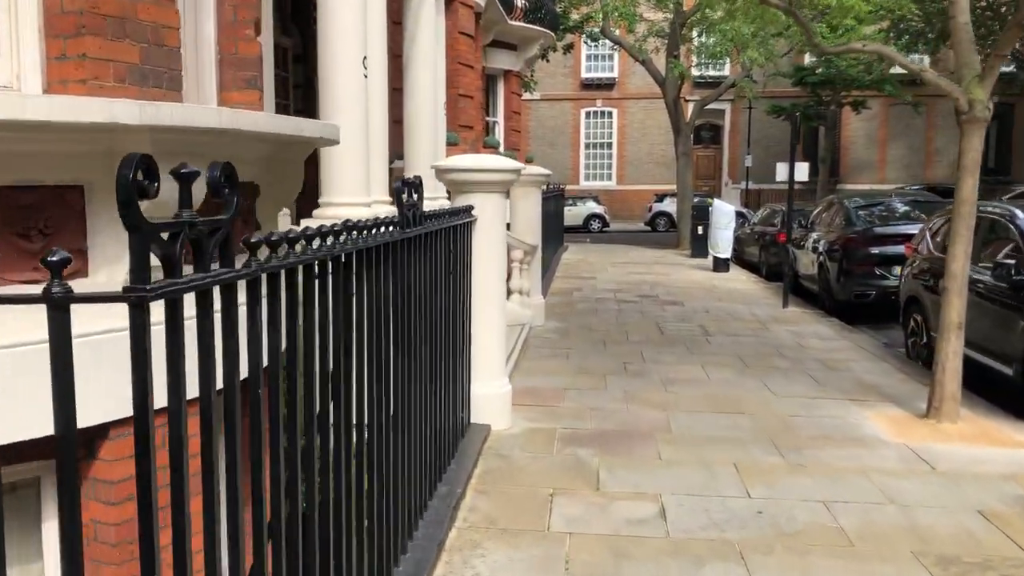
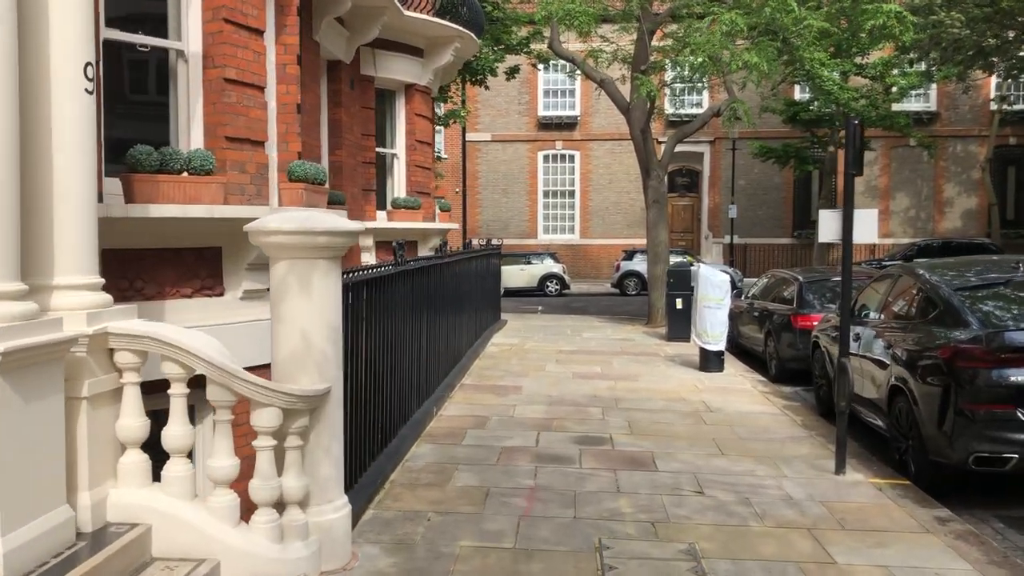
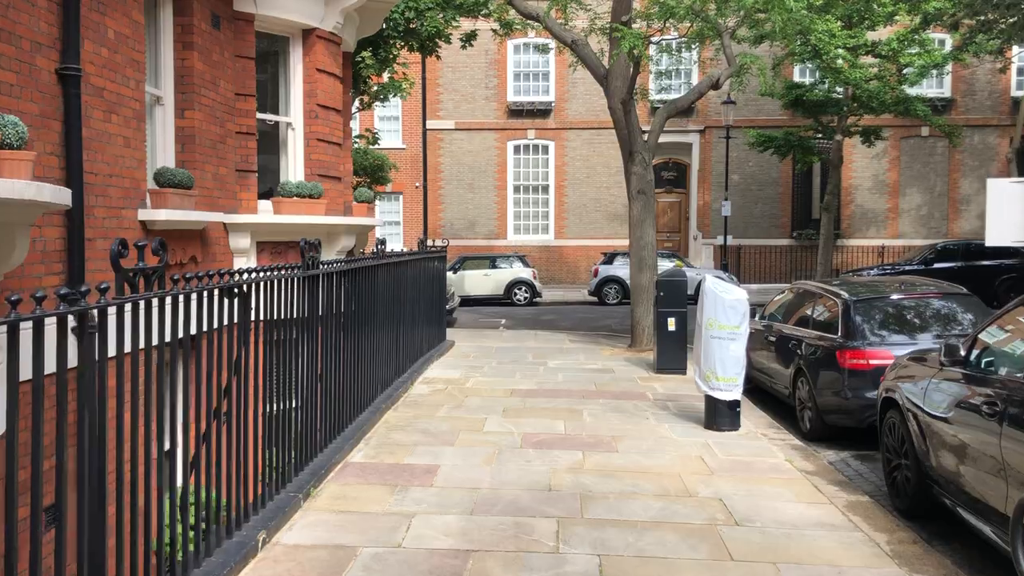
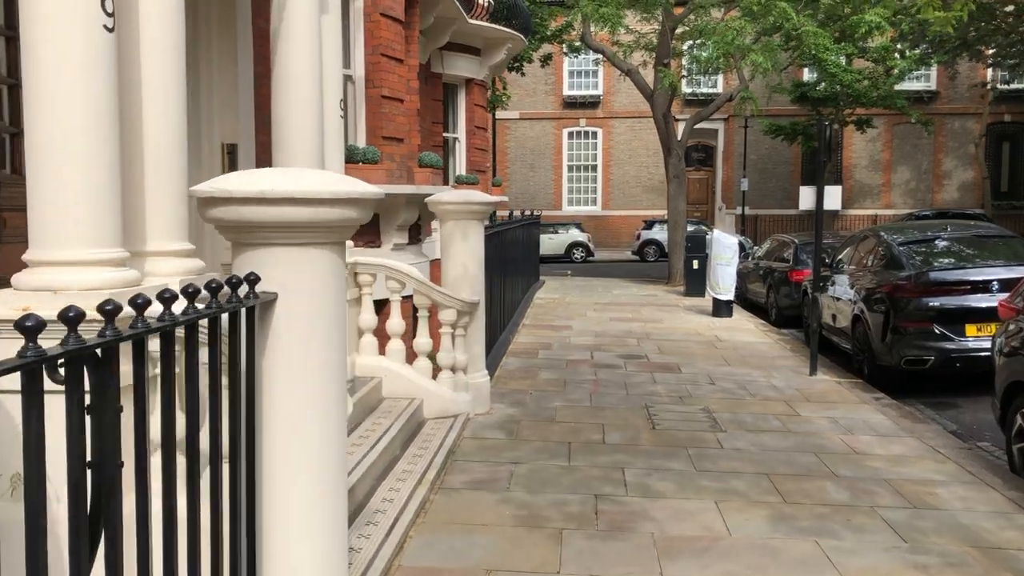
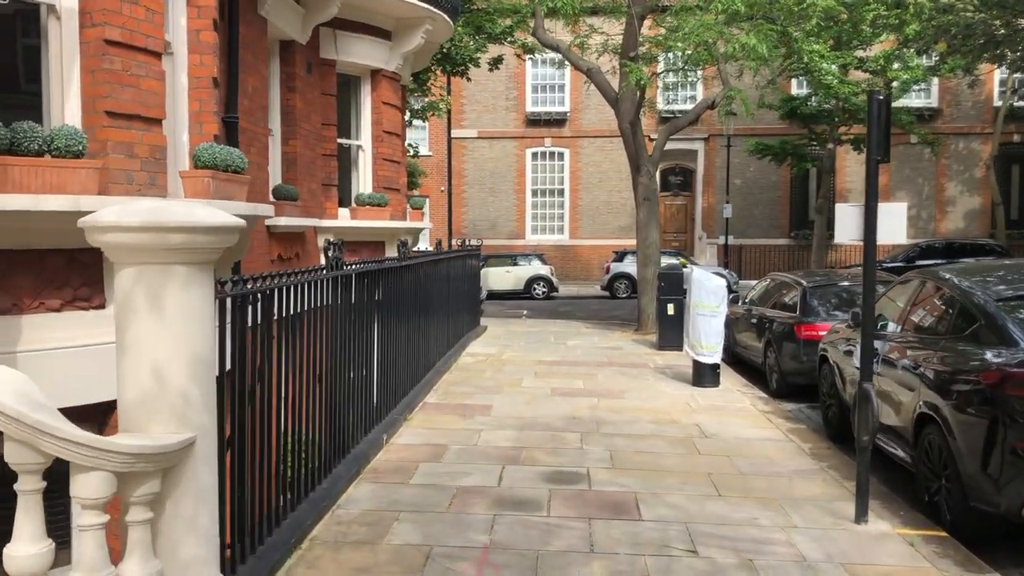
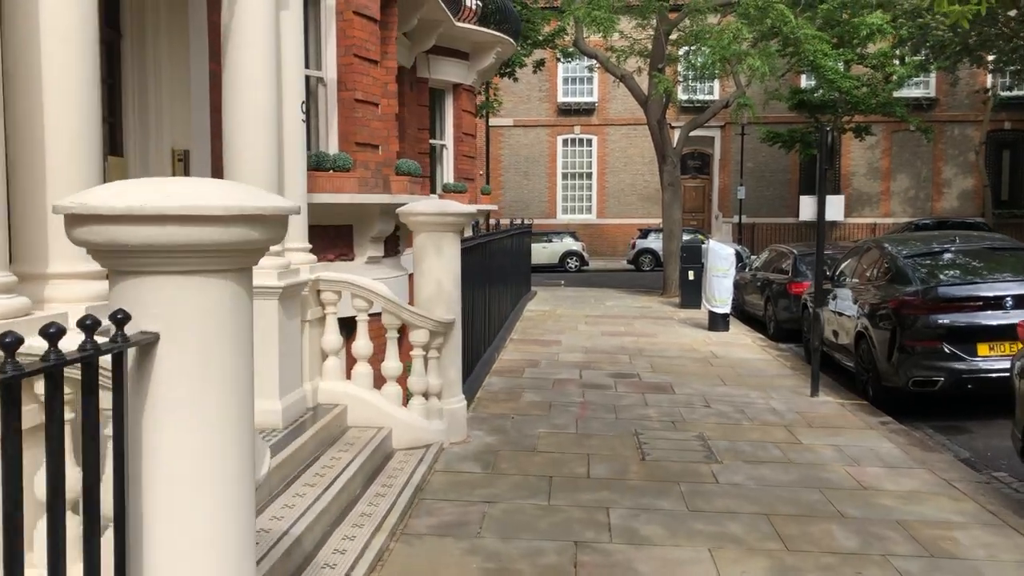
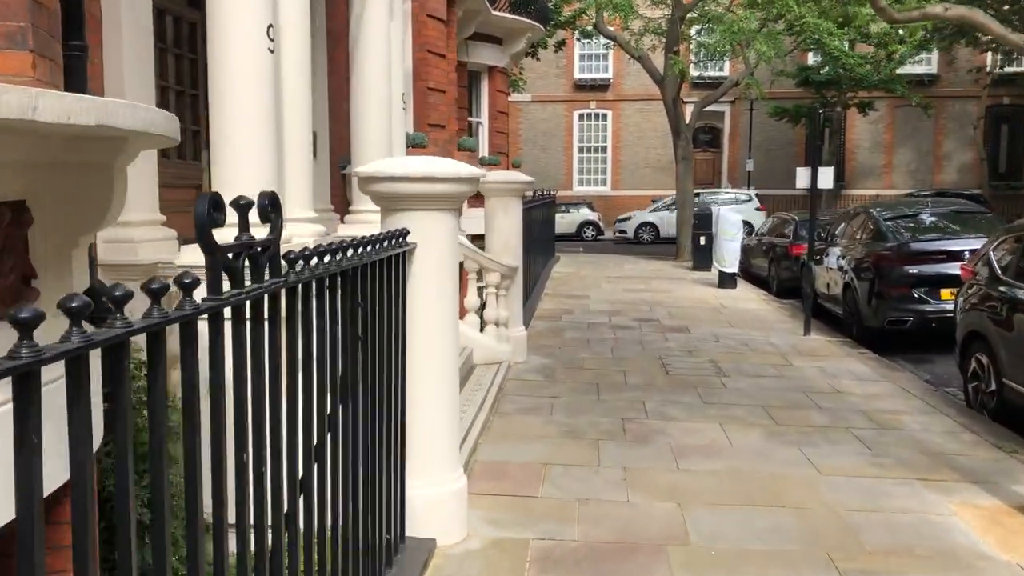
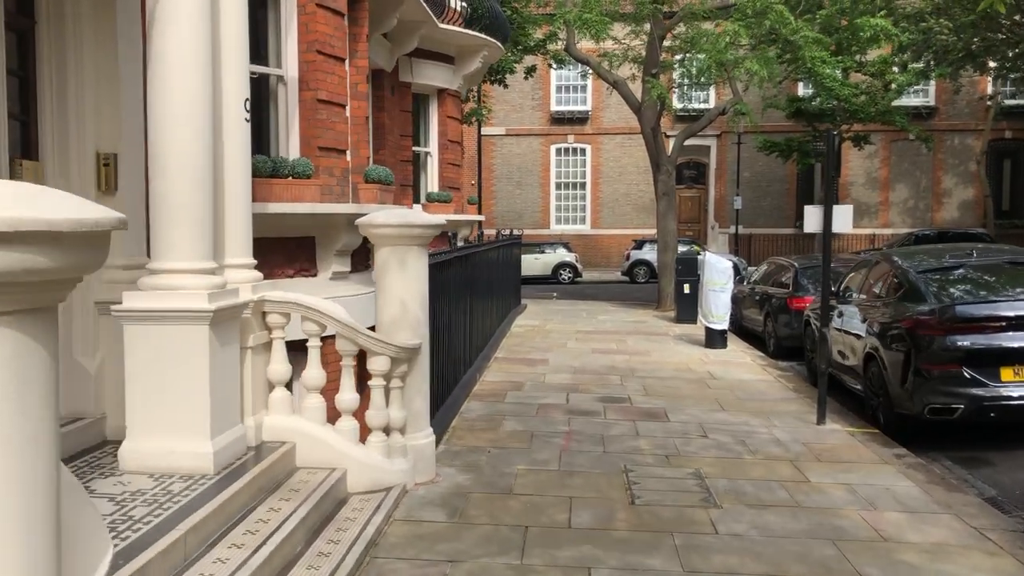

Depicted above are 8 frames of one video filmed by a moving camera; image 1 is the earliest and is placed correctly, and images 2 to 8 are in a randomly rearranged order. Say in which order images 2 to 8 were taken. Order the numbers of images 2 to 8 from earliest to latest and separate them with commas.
7, 4, 6, 8, 2, 5, 3
